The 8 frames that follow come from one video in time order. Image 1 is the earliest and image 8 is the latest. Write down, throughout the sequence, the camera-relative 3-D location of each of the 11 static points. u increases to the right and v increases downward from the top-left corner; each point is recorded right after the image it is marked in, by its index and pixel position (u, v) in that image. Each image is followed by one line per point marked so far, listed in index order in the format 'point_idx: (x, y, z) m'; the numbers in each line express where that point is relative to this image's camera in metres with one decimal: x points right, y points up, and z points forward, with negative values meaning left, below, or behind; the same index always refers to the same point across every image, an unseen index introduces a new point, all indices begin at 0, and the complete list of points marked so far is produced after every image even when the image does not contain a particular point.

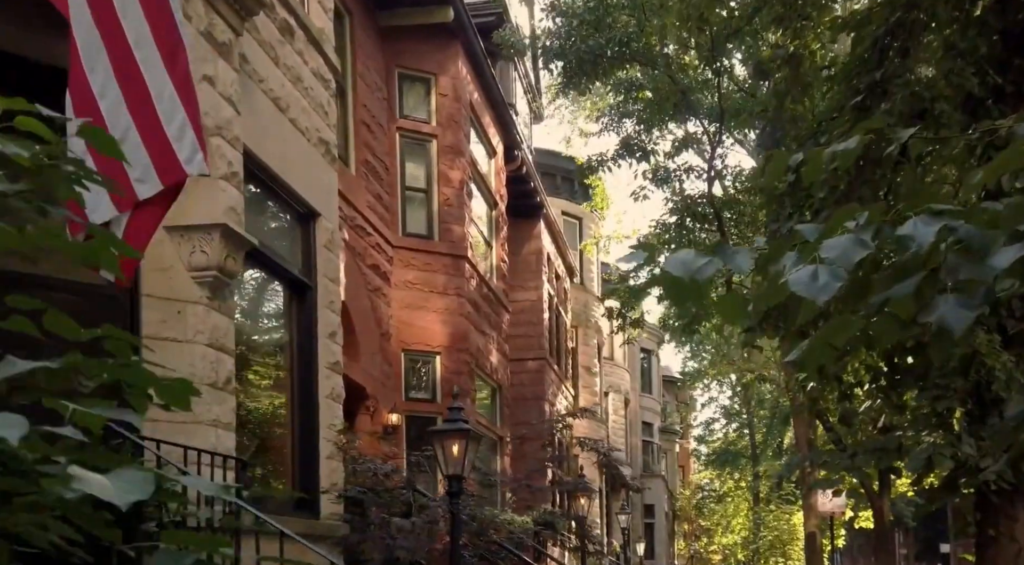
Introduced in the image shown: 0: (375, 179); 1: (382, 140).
0: (-1.5, +1.2, +13.6) m
1: (-1.5, +1.7, +14.2) m
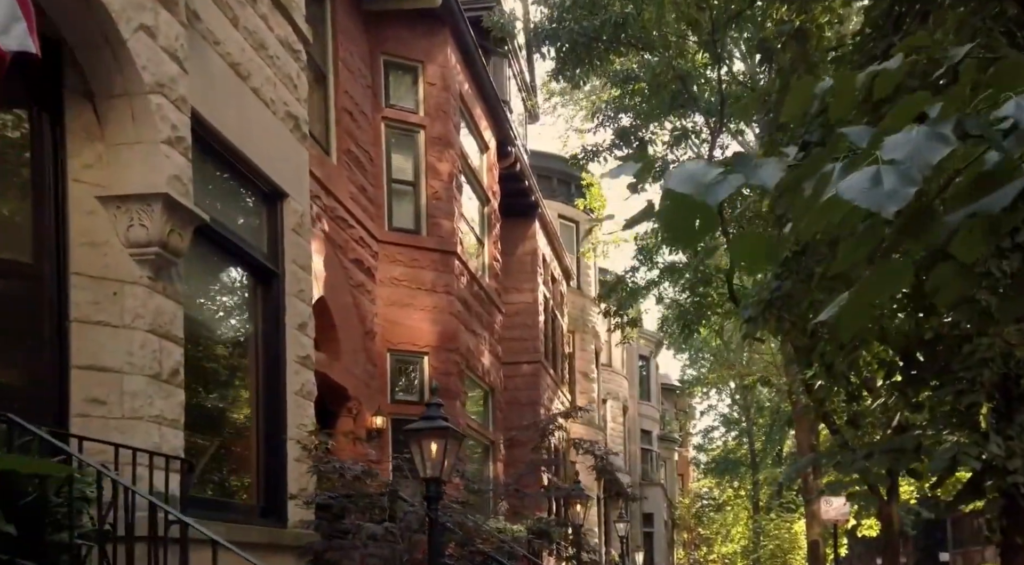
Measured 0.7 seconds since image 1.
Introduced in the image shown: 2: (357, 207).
0: (-1.6, +1.2, +12.9) m
1: (-1.6, +1.7, +13.5) m
2: (-1.6, +0.8, +12.6) m
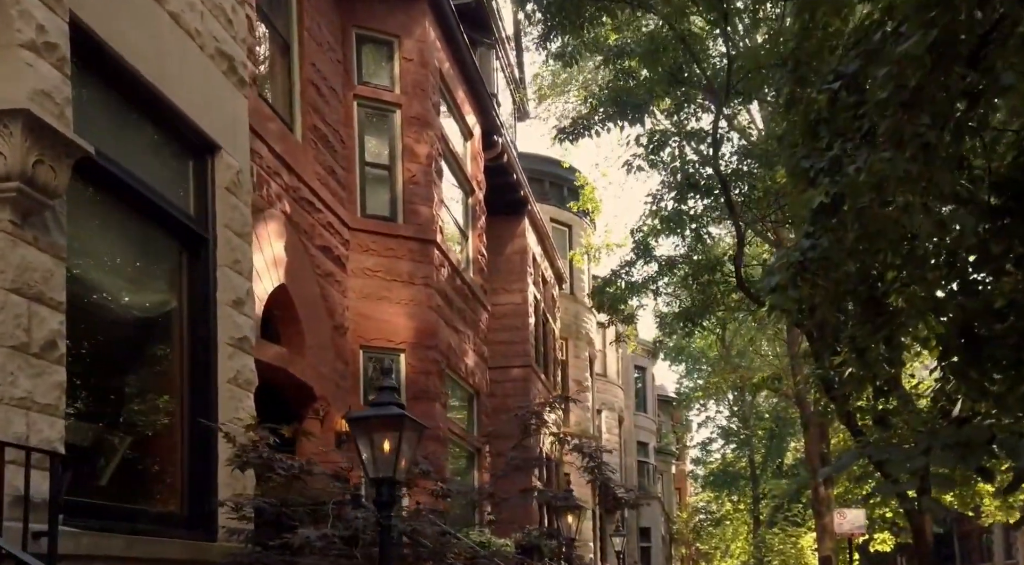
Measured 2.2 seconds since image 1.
0: (-1.8, +1.3, +11.8) m
1: (-1.8, +1.8, +12.4) m
2: (-1.8, +0.9, +11.5) m
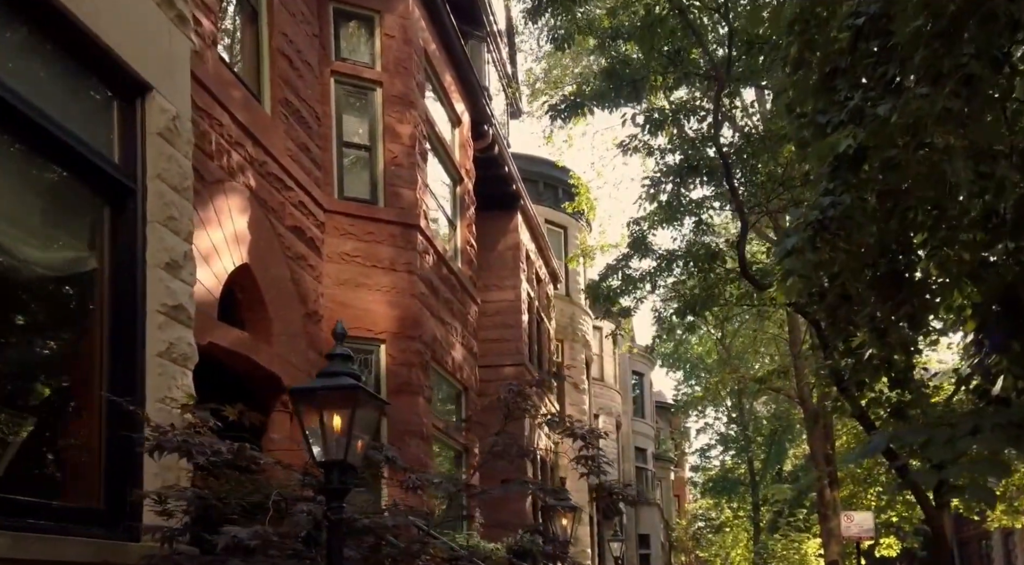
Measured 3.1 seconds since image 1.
0: (-1.9, +1.4, +11.0) m
1: (-1.9, +1.9, +11.6) m
2: (-1.9, +1.0, +10.7) m
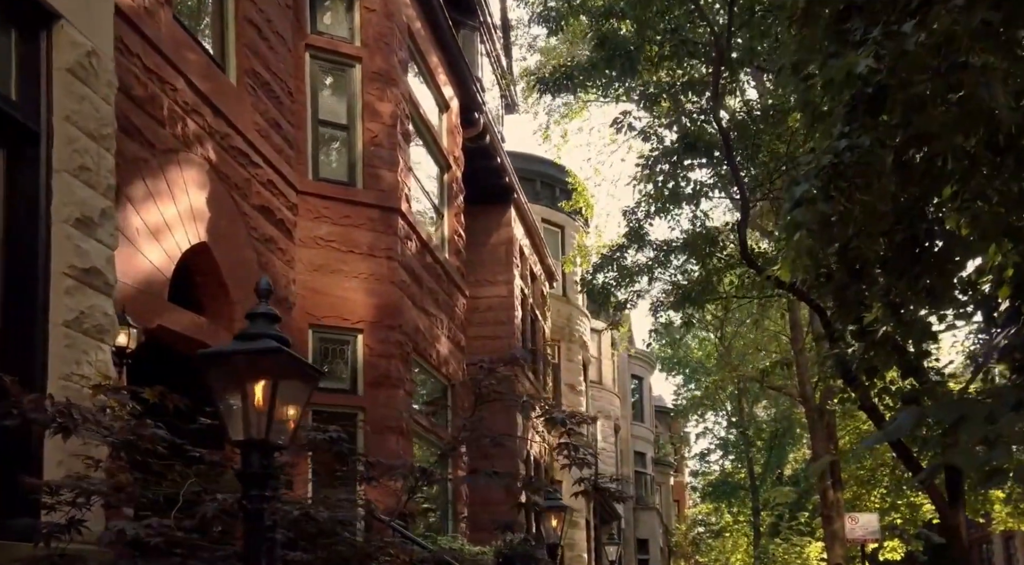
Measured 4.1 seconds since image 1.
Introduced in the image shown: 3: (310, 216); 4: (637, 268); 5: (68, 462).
0: (-2.0, +1.5, +10.3) m
1: (-2.0, +2.0, +10.8) m
2: (-2.0, +1.1, +9.9) m
3: (-1.8, +0.6, +10.7) m
4: (+1.9, +0.2, +18.6) m
5: (-1.6, -0.7, +4.4) m
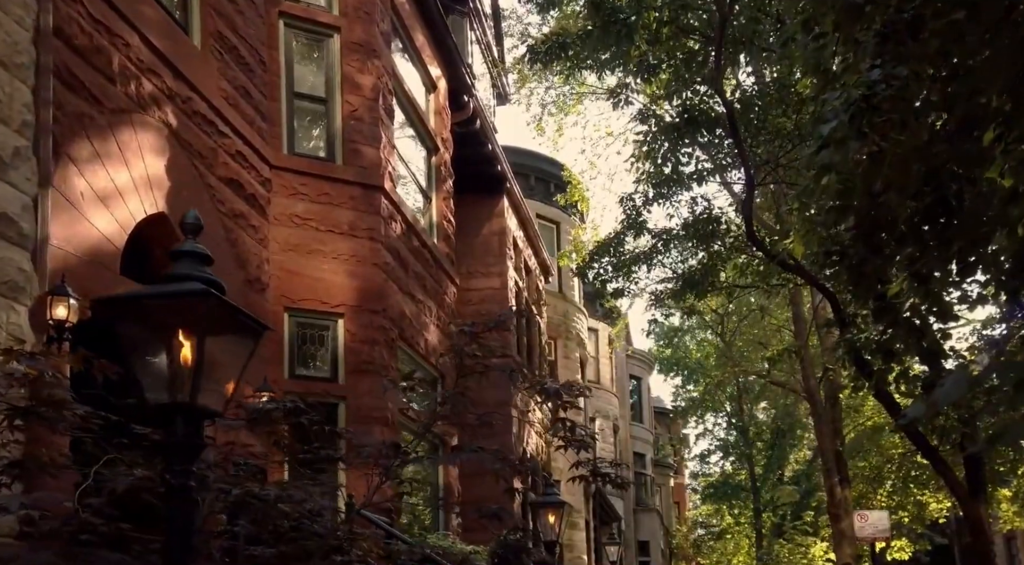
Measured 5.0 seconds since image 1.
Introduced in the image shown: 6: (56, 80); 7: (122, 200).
0: (-2.1, +1.7, +9.6) m
1: (-2.1, +2.2, +10.2) m
2: (-2.1, +1.3, +9.2) m
3: (-1.9, +0.7, +10.0) m
4: (+1.8, +0.4, +17.9) m
5: (-1.7, -0.5, +3.7) m
6: (-2.4, +1.1, +6.3) m
7: (-2.2, +0.5, +7.0) m
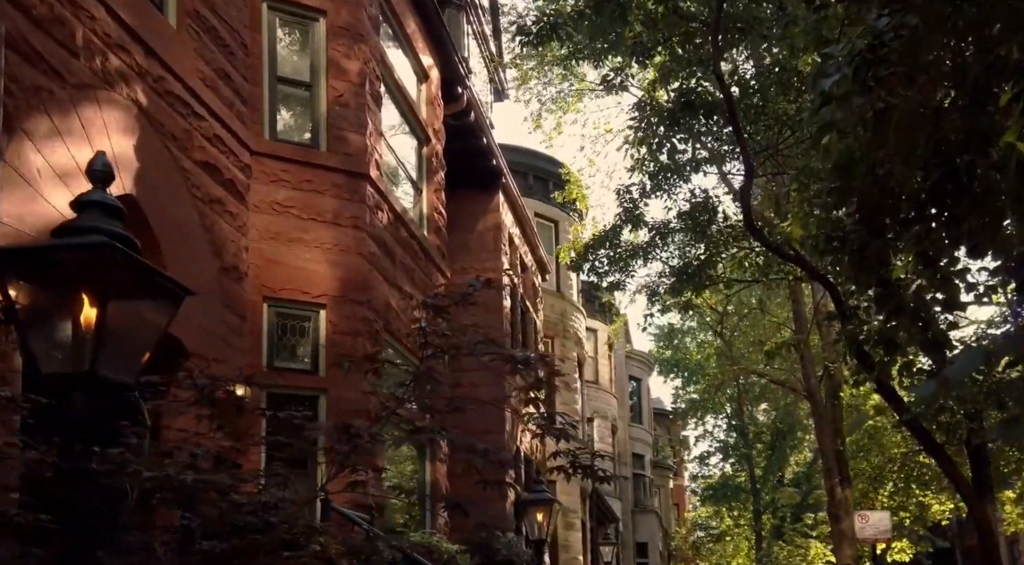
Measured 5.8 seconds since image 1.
0: (-2.2, +1.8, +9.2) m
1: (-2.2, +2.3, +9.8) m
2: (-2.2, +1.4, +8.9) m
3: (-2.0, +0.8, +9.7) m
4: (+1.7, +0.4, +17.5) m
5: (-1.8, -0.4, +3.4) m
6: (-2.5, +1.1, +6.0) m
7: (-2.3, +0.6, +6.6) m
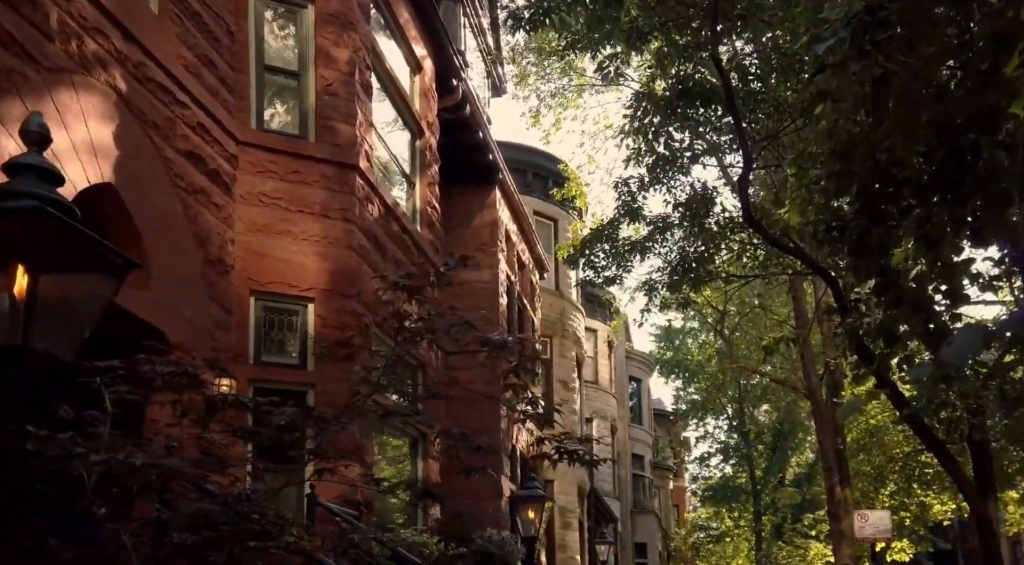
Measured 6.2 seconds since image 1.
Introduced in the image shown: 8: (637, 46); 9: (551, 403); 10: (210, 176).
0: (-2.3, +1.8, +9.0) m
1: (-2.3, +2.3, +9.6) m
2: (-2.2, +1.4, +8.7) m
3: (-2.0, +0.9, +9.5) m
4: (+1.7, +0.5, +17.3) m
5: (-1.8, -0.3, +3.2) m
6: (-2.5, +1.2, +5.8) m
7: (-2.4, +0.6, +6.4) m
8: (+1.3, +2.4, +12.5) m
9: (+0.3, -0.9, +8.8) m
10: (-2.2, +0.8, +8.7) m
